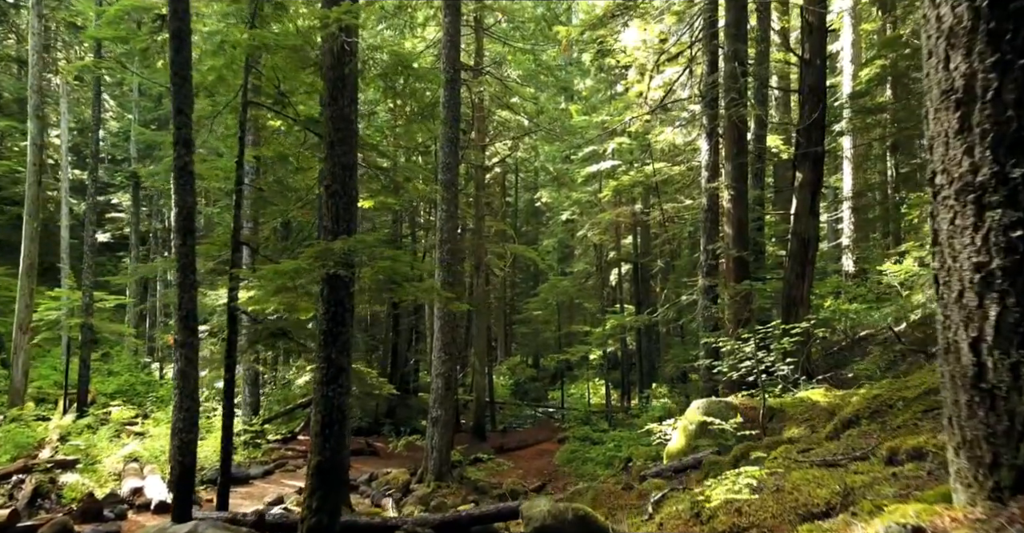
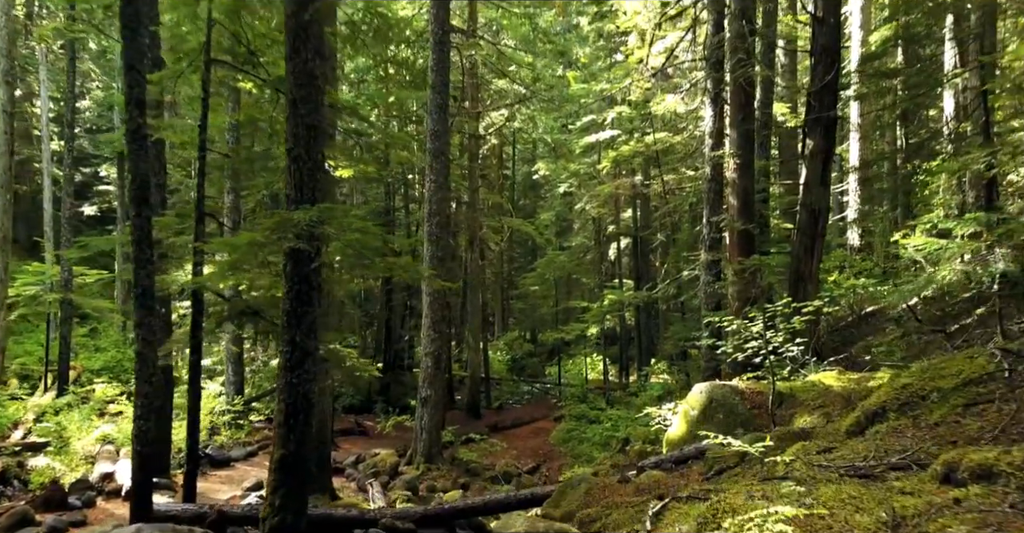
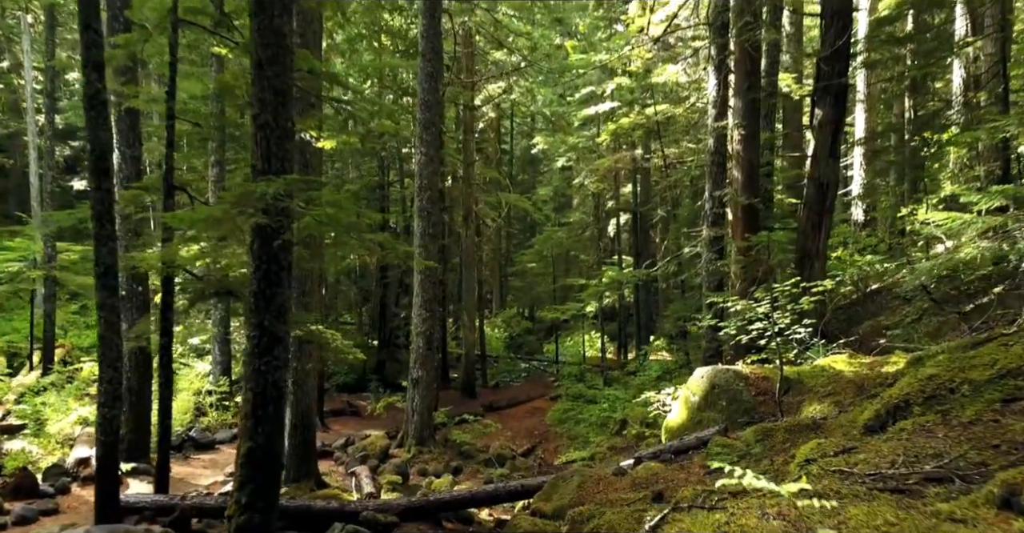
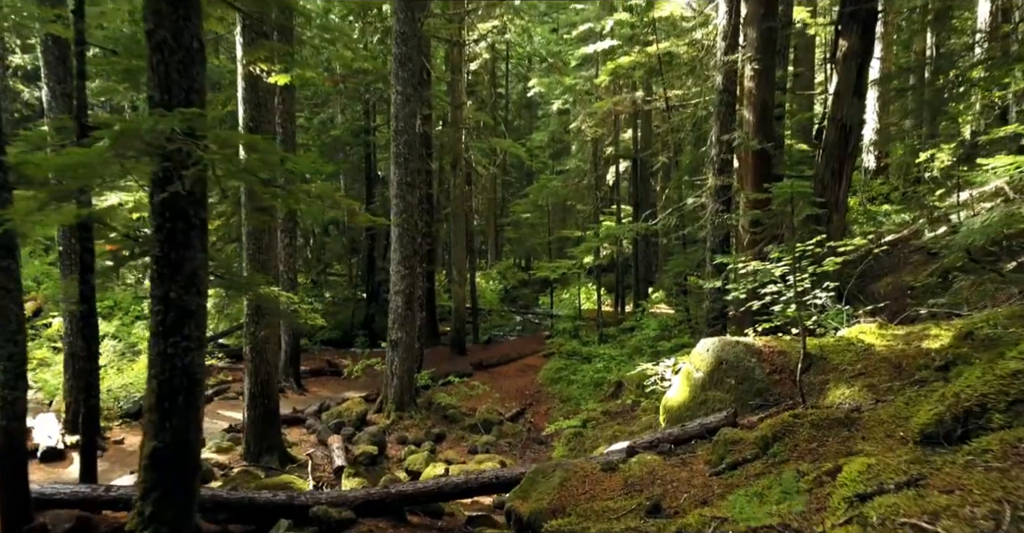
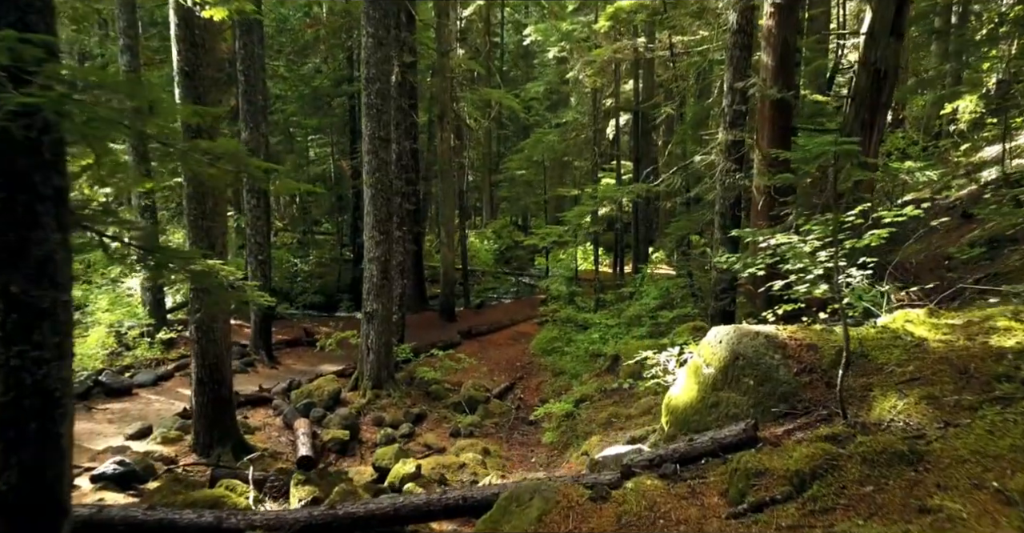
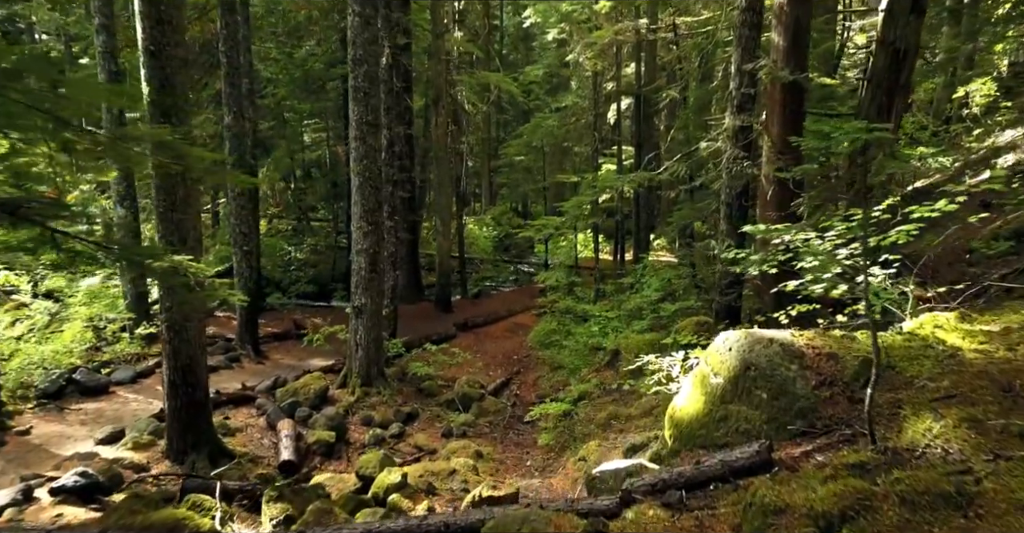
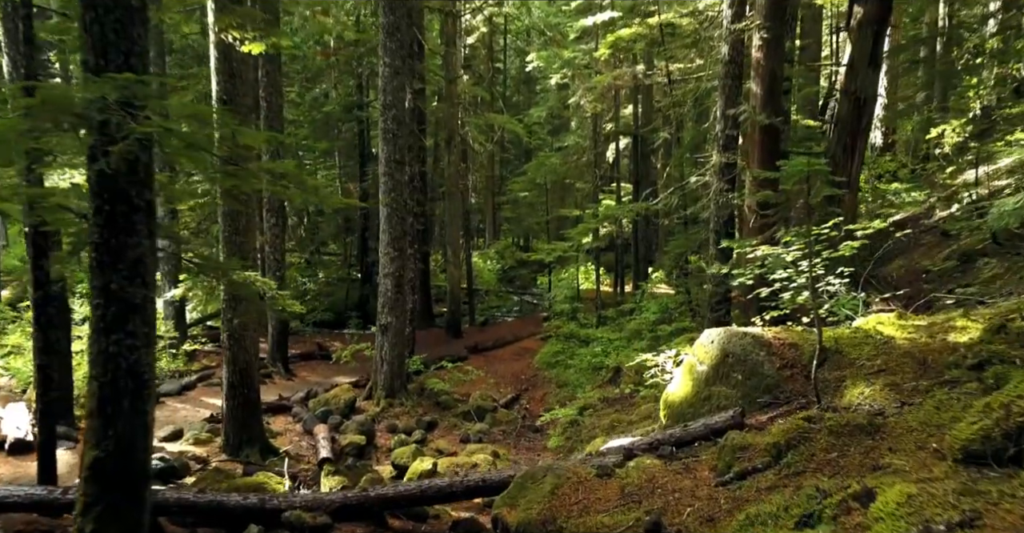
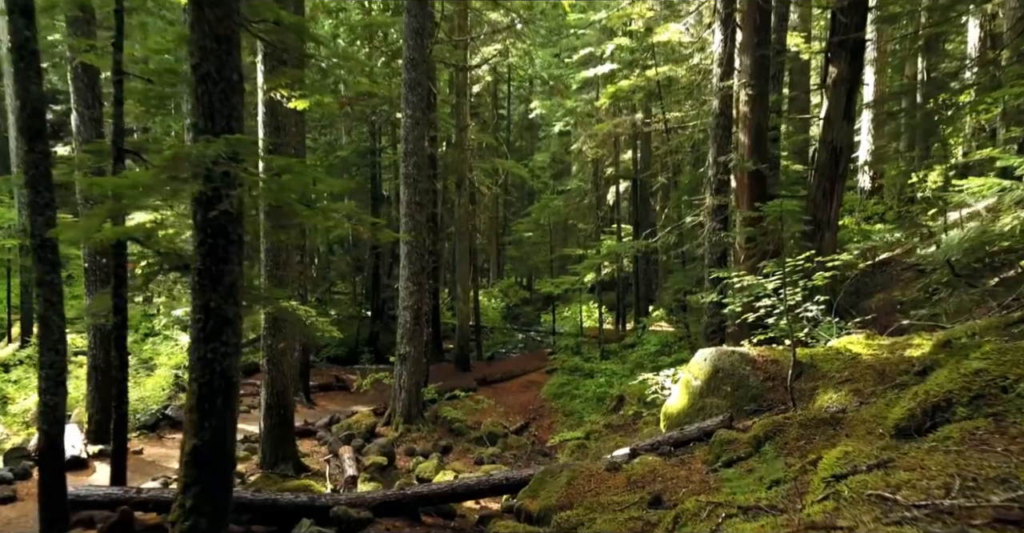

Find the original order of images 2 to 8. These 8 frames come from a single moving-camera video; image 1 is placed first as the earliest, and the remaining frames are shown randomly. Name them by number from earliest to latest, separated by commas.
2, 3, 8, 4, 7, 5, 6
